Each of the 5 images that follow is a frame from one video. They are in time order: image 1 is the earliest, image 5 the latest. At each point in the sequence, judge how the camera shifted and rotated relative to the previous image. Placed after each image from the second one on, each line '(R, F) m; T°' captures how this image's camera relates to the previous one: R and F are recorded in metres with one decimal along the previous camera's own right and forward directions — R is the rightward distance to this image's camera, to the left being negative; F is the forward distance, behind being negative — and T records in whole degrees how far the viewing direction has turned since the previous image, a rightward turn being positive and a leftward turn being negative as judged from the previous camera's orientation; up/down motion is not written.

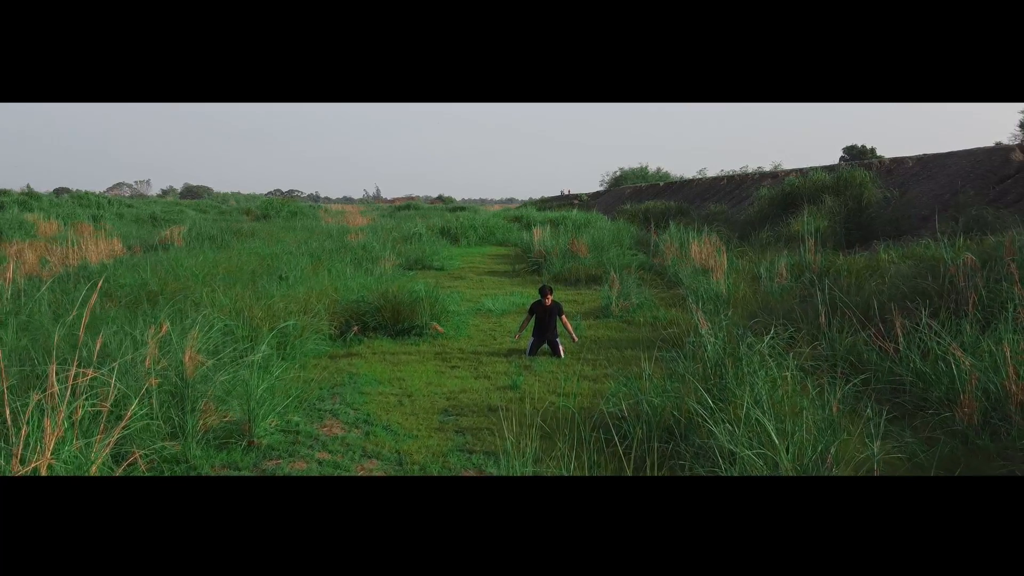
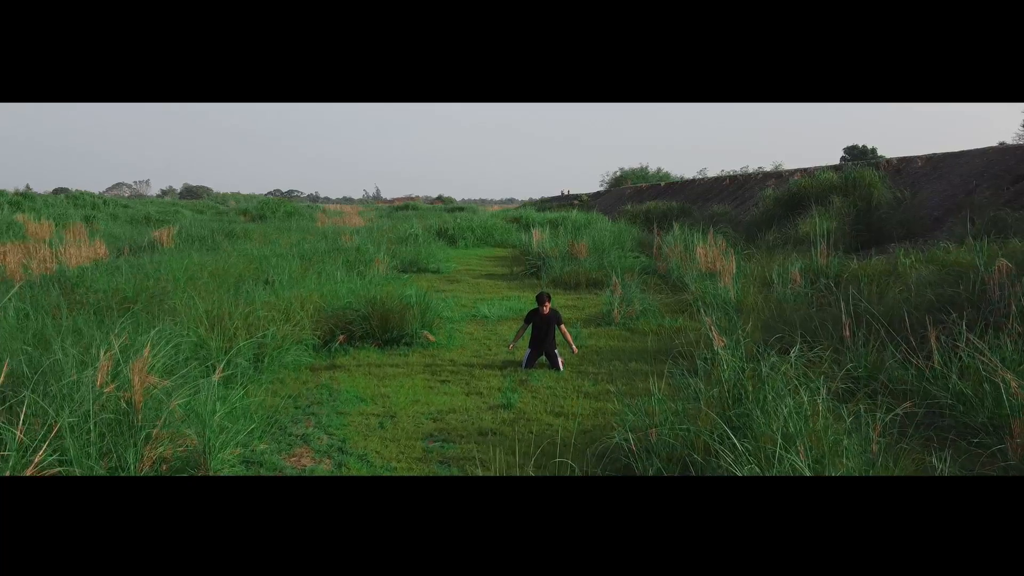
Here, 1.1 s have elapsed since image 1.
(0.0, +0.4) m; 0°
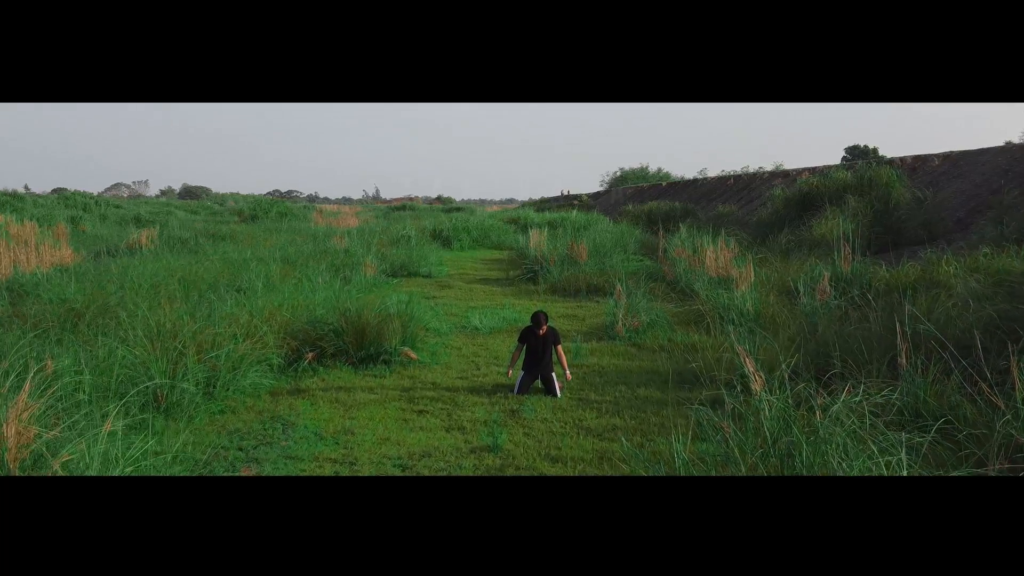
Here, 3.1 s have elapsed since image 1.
(+0.1, +0.7) m; 0°
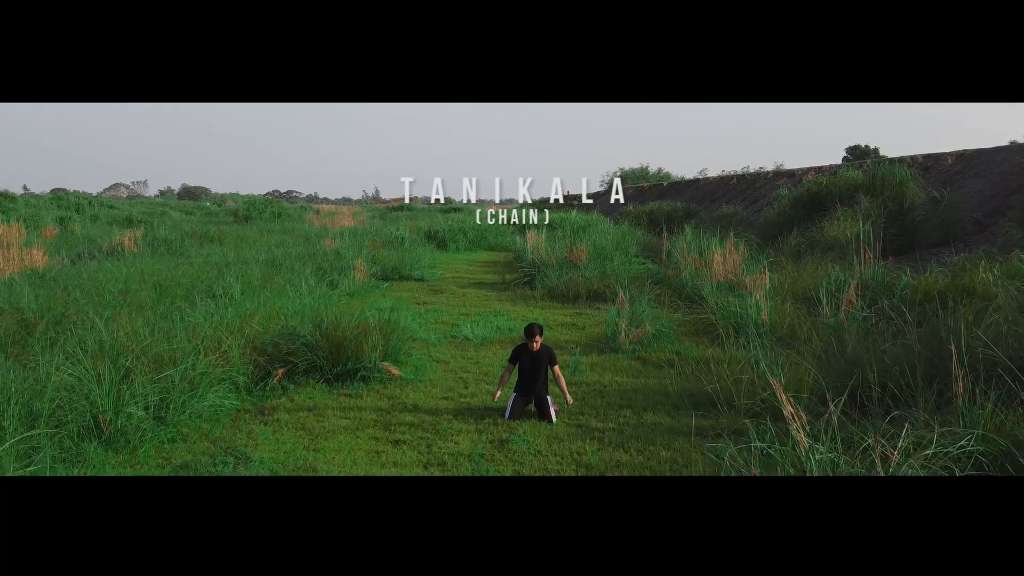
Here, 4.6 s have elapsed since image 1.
(+0.1, +0.5) m; 0°
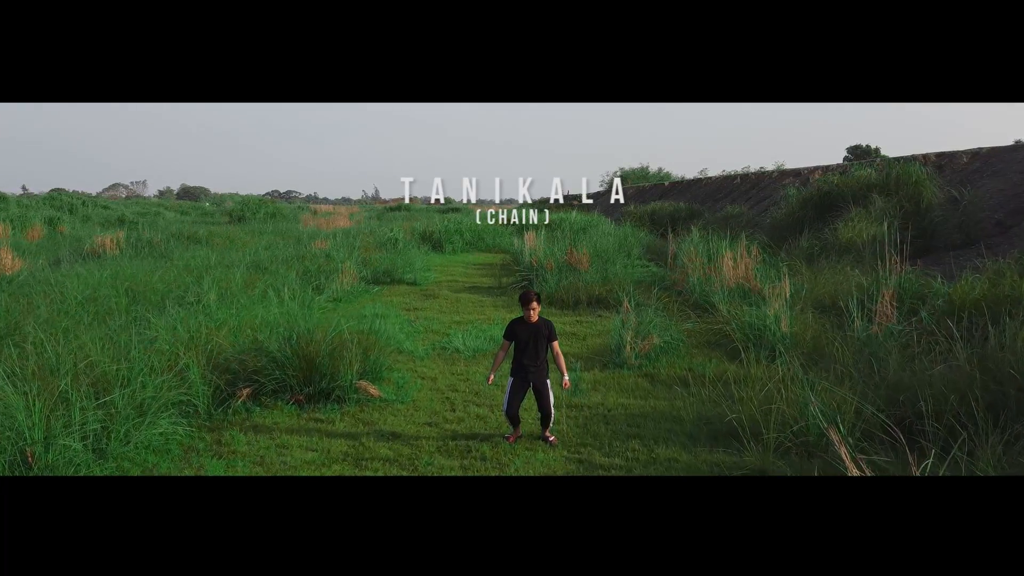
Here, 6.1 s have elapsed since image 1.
(+0.1, +0.5) m; 0°
